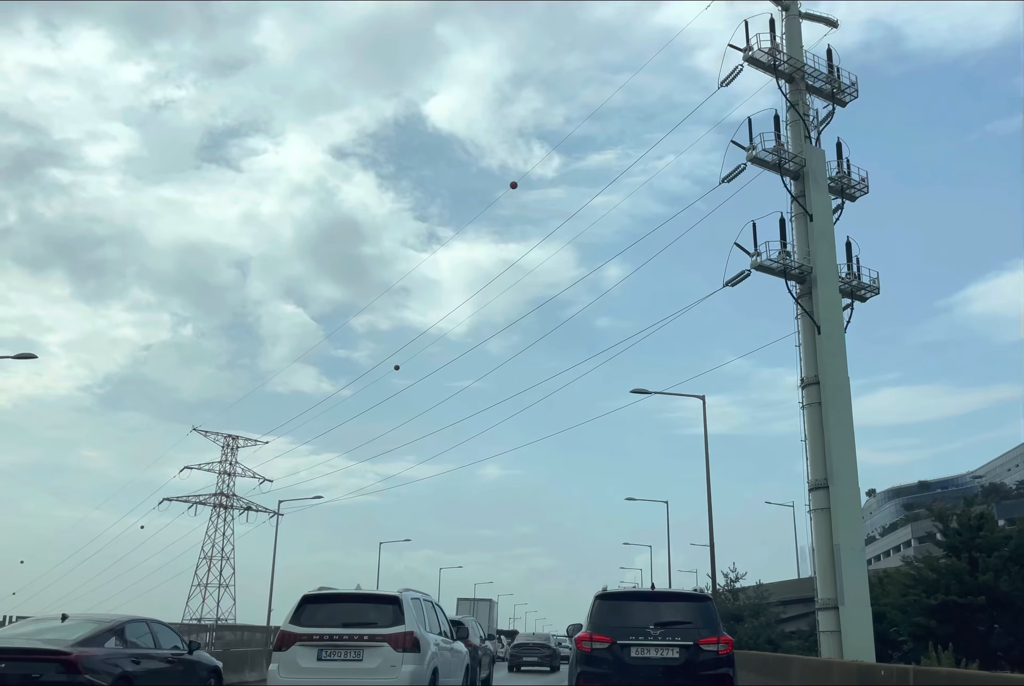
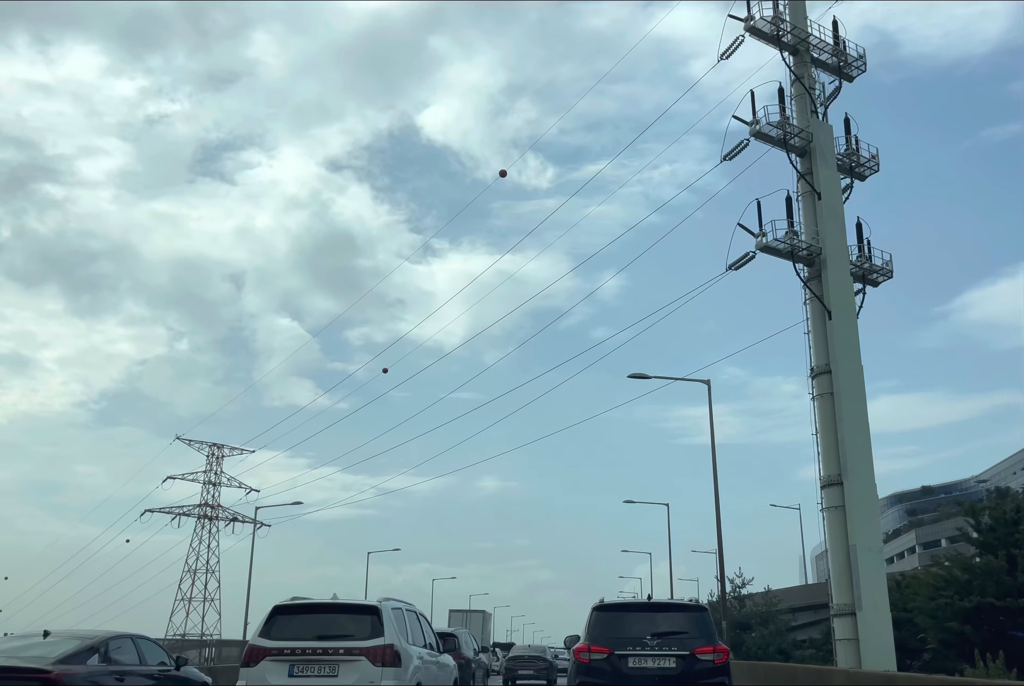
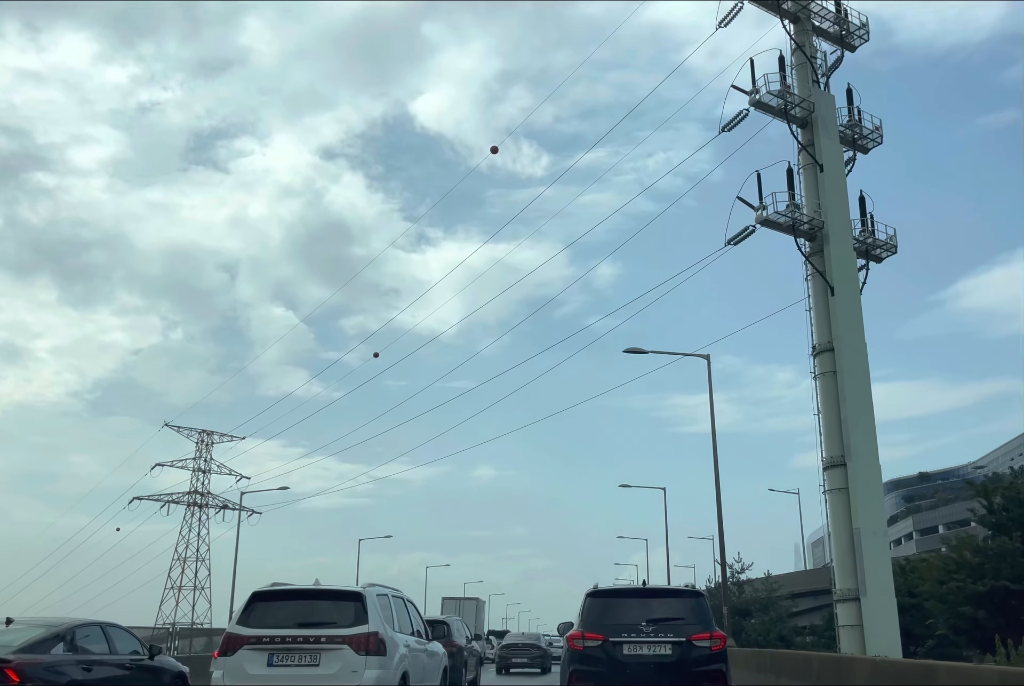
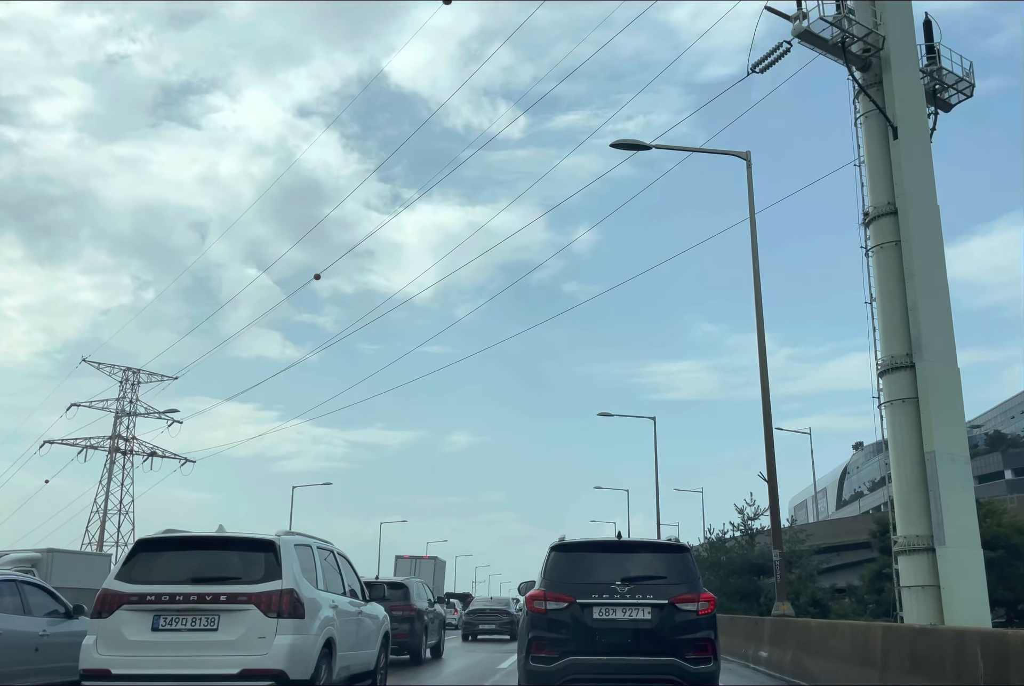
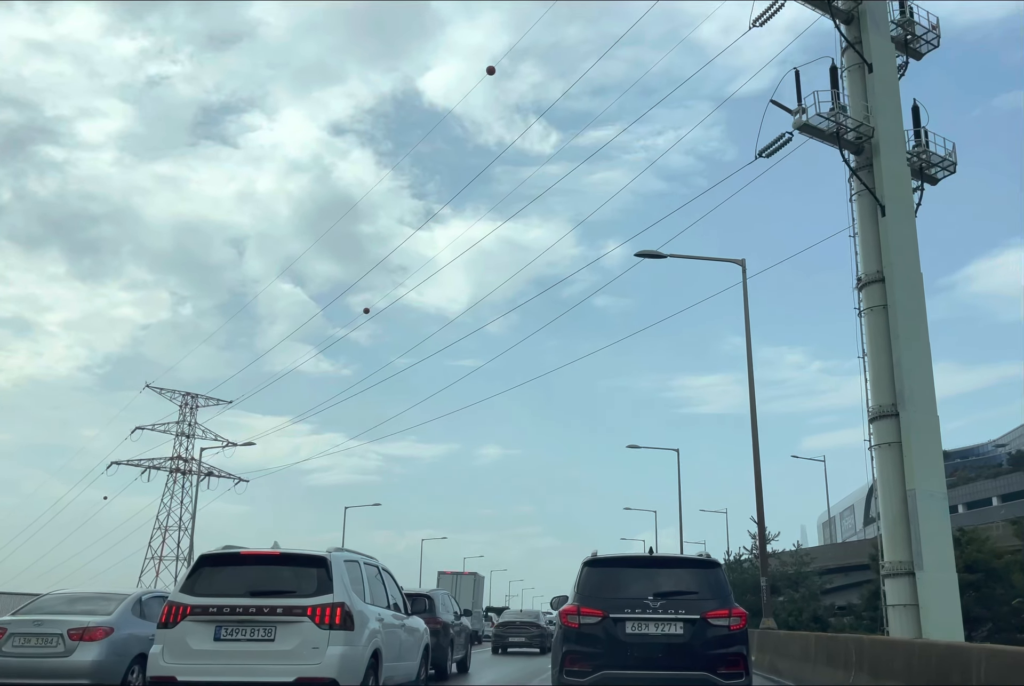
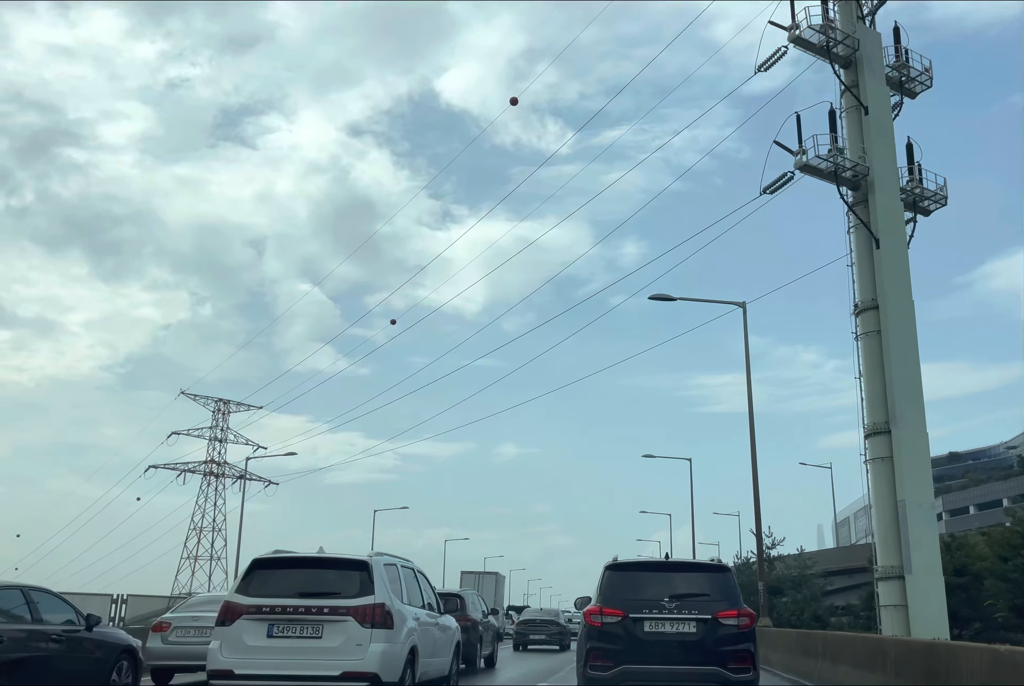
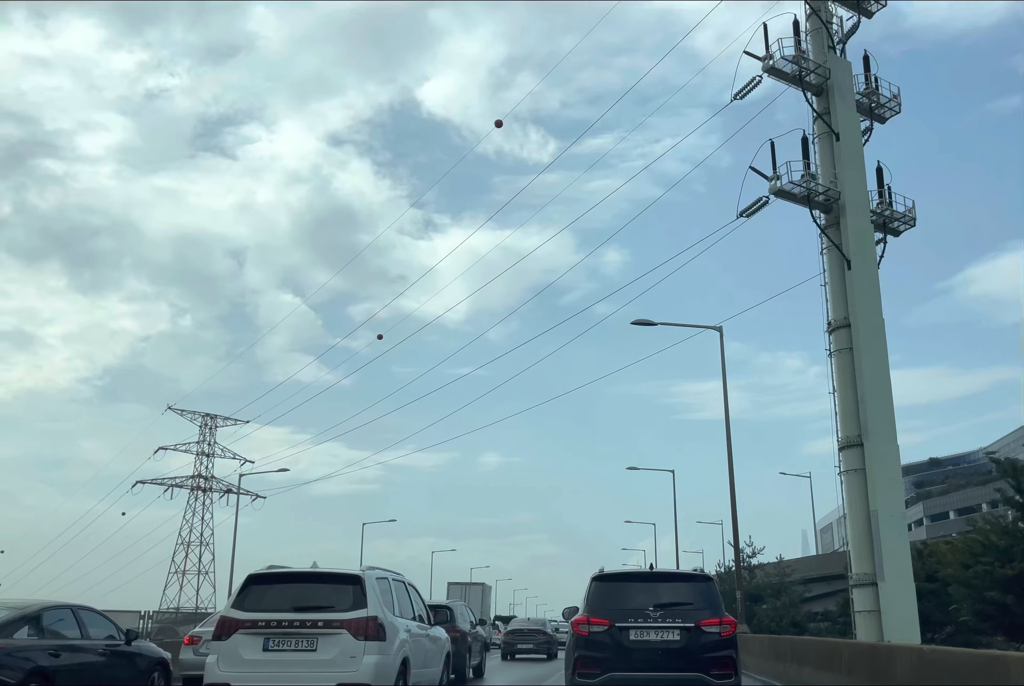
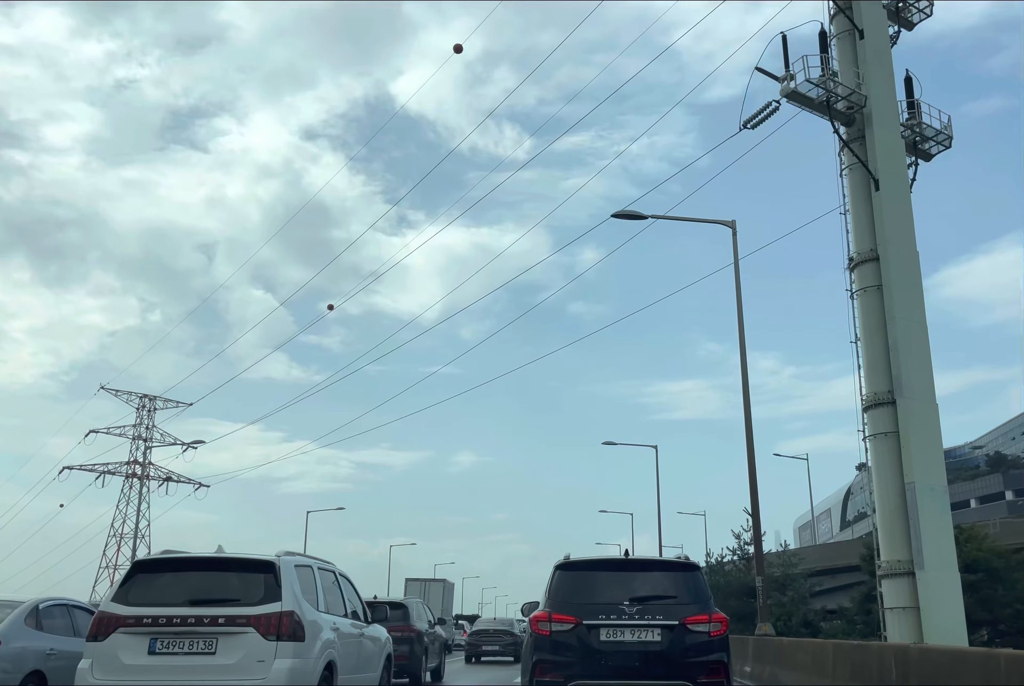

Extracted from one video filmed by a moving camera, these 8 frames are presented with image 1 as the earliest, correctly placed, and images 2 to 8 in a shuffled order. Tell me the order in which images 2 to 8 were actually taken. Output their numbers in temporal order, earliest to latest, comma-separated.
2, 3, 7, 6, 5, 8, 4
